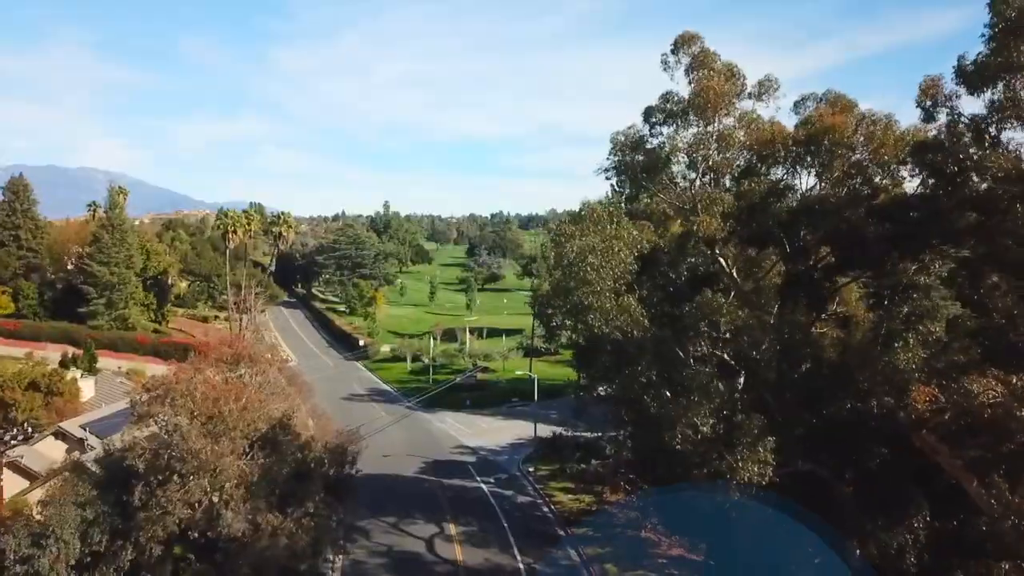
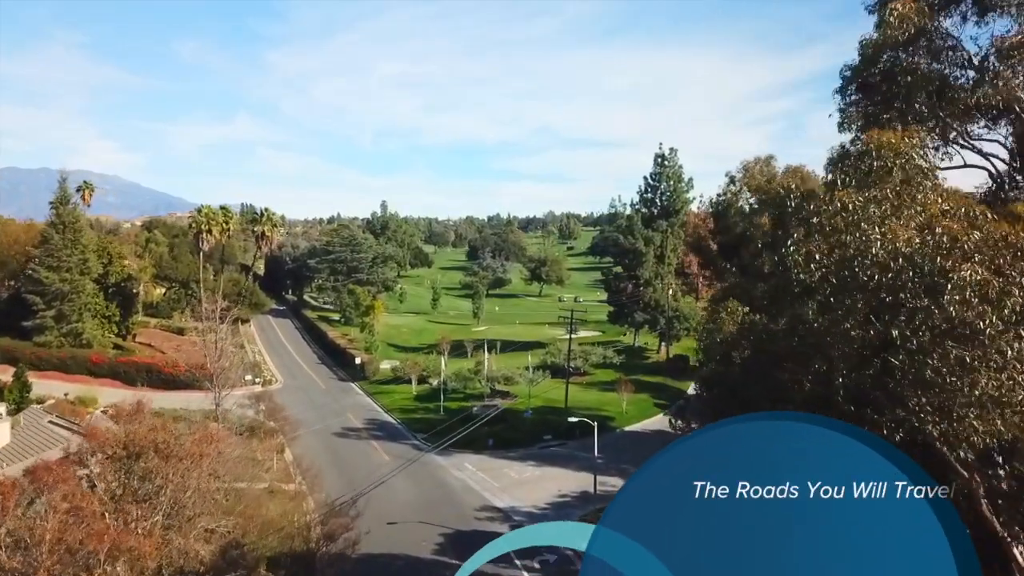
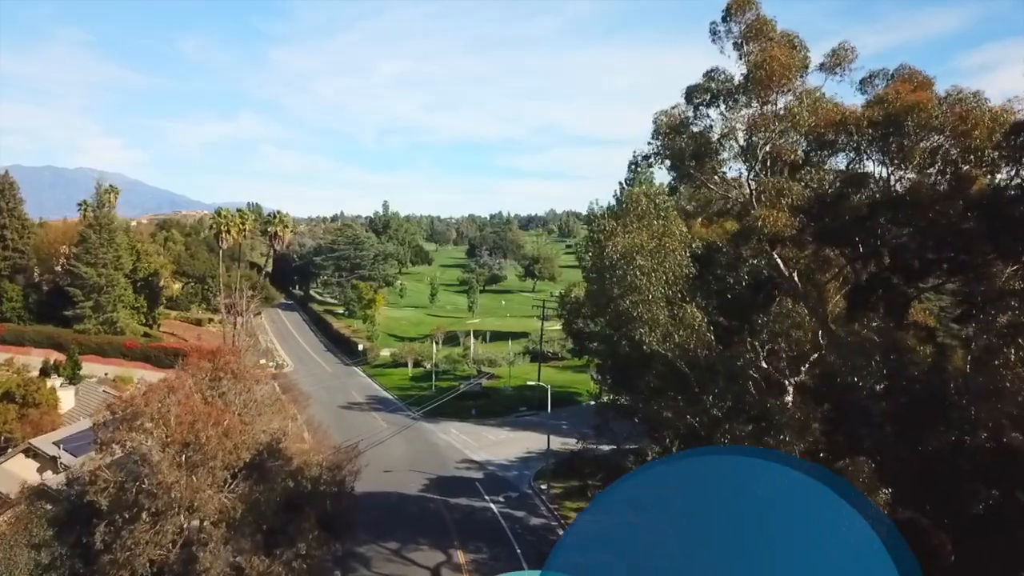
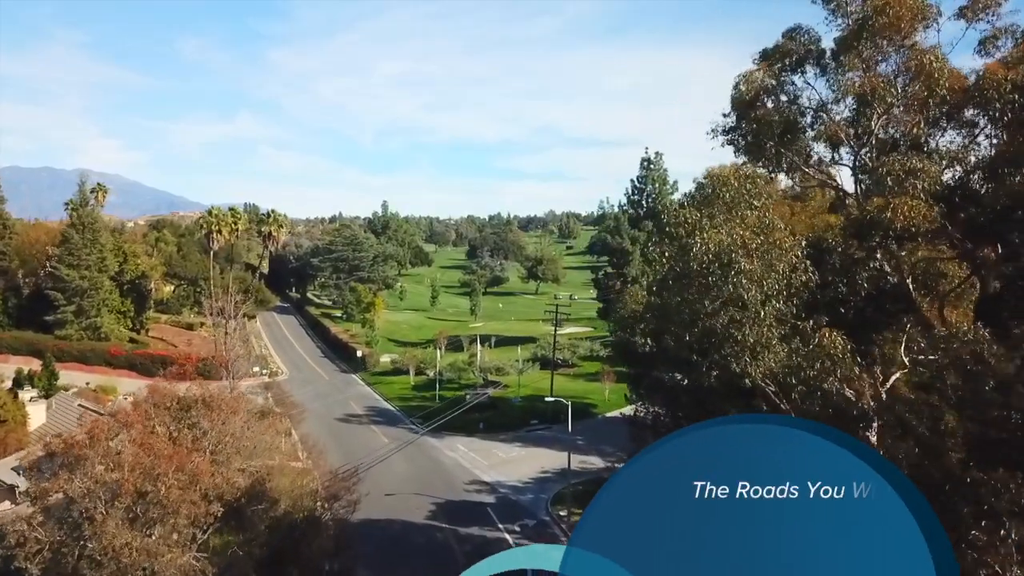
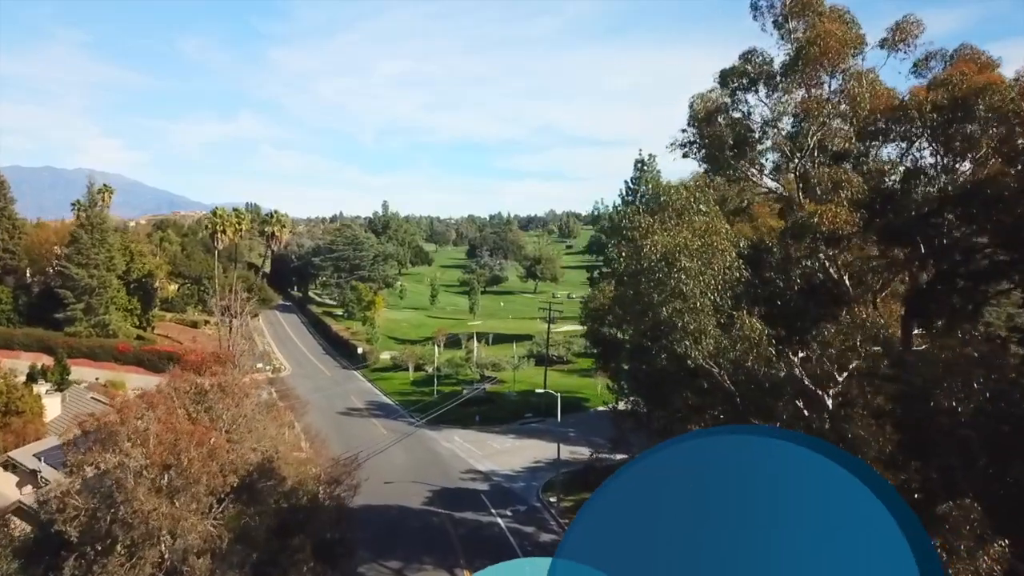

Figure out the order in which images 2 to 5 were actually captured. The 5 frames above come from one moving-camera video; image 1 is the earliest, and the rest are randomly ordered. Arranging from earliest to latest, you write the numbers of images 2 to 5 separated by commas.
3, 5, 4, 2
